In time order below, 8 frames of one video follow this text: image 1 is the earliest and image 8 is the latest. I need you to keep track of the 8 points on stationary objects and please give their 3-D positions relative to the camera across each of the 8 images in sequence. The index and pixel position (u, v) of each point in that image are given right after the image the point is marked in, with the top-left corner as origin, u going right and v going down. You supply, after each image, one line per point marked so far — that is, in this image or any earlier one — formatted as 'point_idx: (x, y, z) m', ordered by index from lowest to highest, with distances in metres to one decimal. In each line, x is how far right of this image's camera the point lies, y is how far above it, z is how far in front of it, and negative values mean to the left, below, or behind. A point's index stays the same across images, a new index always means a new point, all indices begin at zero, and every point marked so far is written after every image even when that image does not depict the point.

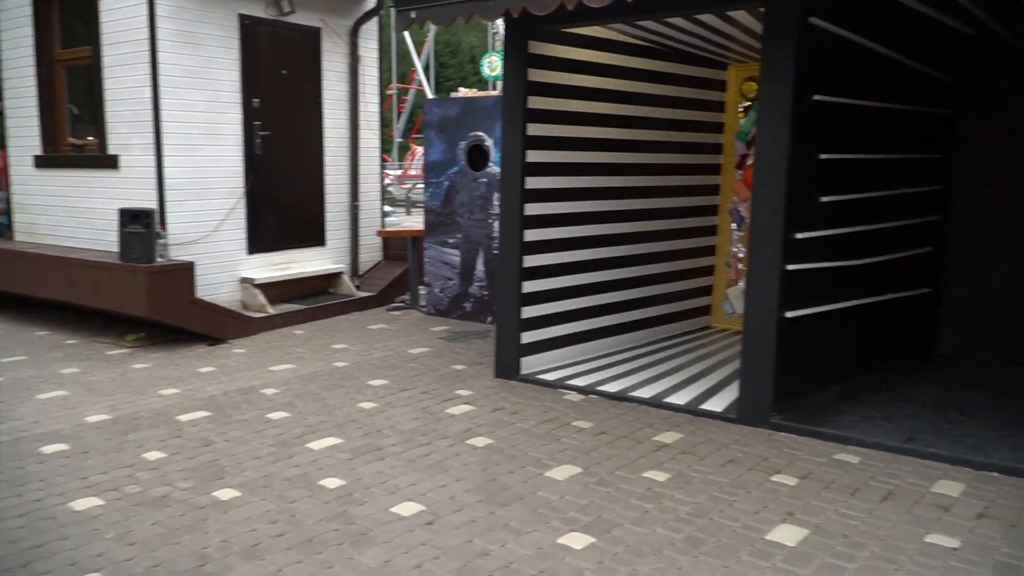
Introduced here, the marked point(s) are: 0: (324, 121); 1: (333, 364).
0: (-2.0, +1.8, +8.8) m
1: (-1.4, -0.6, +6.6) m
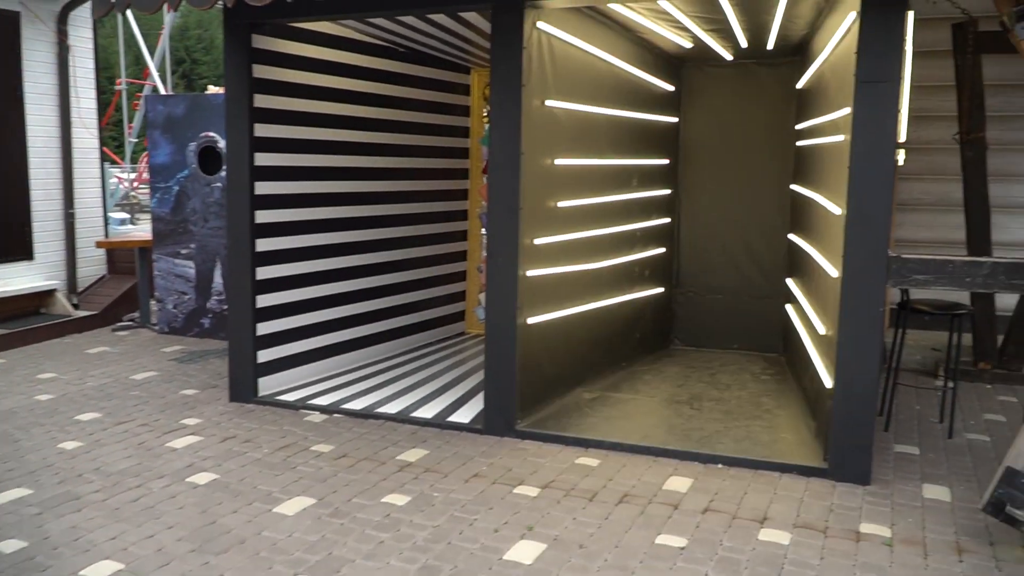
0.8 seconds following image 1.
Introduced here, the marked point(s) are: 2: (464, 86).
0: (-4.5, +1.6, +7.7) m
1: (-3.2, -0.7, +5.7) m
2: (-0.4, +1.7, +7.0) m
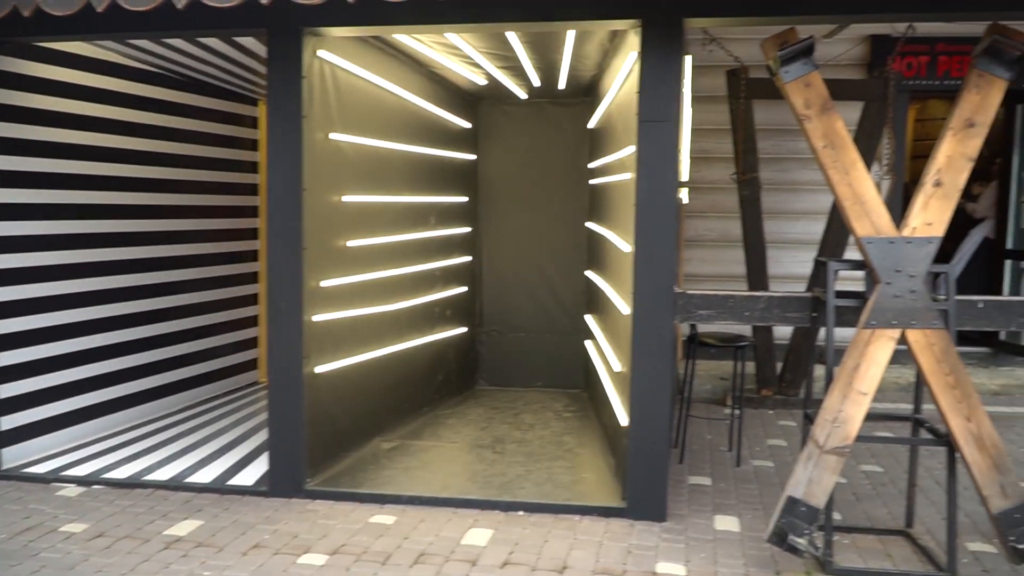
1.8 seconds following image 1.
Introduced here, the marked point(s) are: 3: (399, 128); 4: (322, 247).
0: (-6.2, +1.1, +6.3) m
1: (-4.5, -1.1, +4.6) m
2: (-2.1, +1.3, +6.6) m
3: (-0.7, +1.0, +5.3) m
4: (-1.0, +0.2, +4.4) m
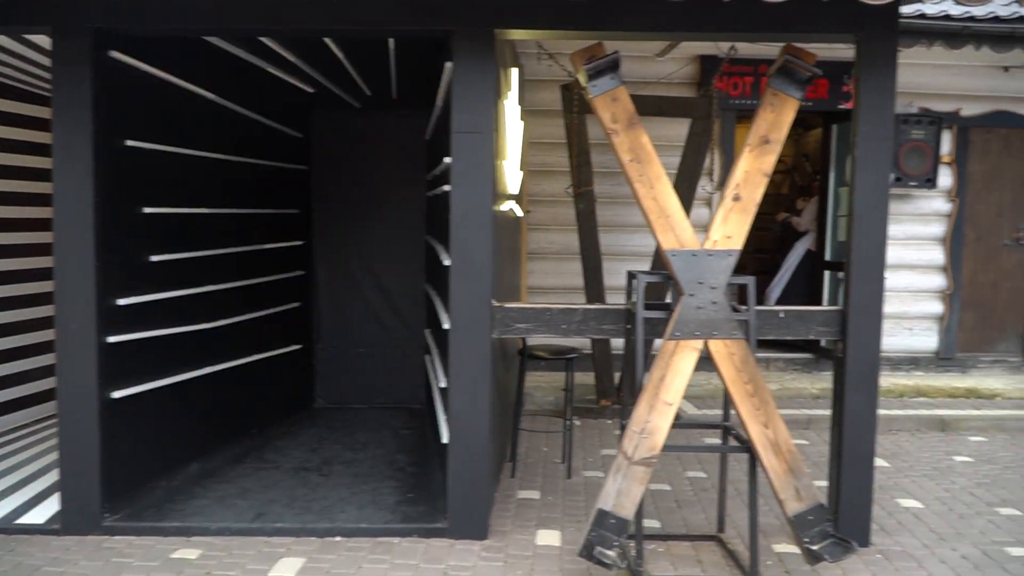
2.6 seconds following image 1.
0: (-7.3, +0.9, +5.2) m
1: (-5.3, -1.2, +3.7) m
2: (-3.3, +1.2, +6.1) m
3: (-1.8, +0.9, +5.0) m
4: (-1.9, +0.1, +4.1) m
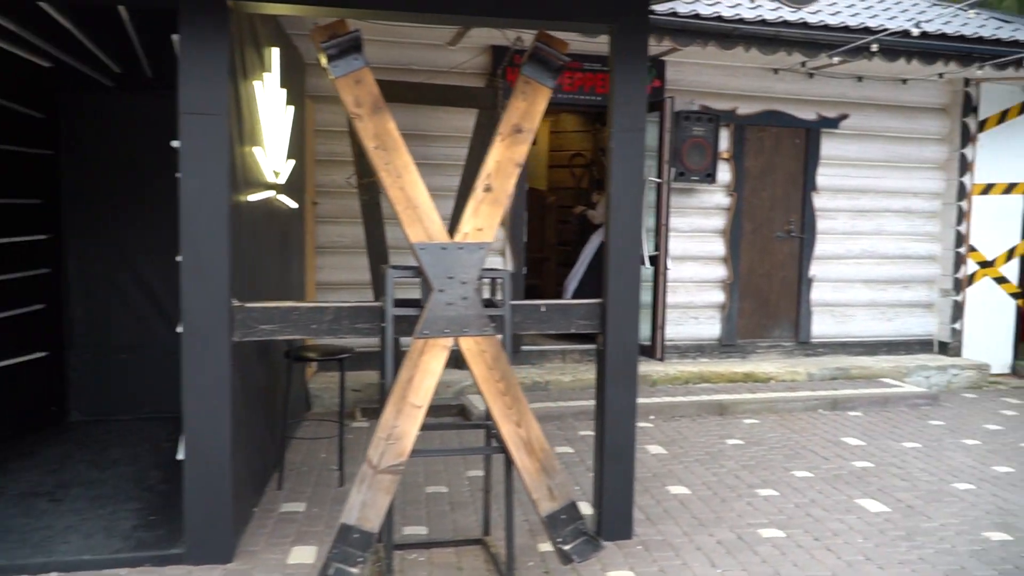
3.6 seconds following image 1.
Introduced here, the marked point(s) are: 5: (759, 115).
0: (-8.6, +0.8, +3.4) m
1: (-6.3, -1.3, +2.3) m
2: (-4.8, +1.2, +5.1) m
3: (-3.1, +0.9, +4.3) m
4: (-3.0, +0.1, +3.4) m
5: (+2.3, +1.6, +7.9) m
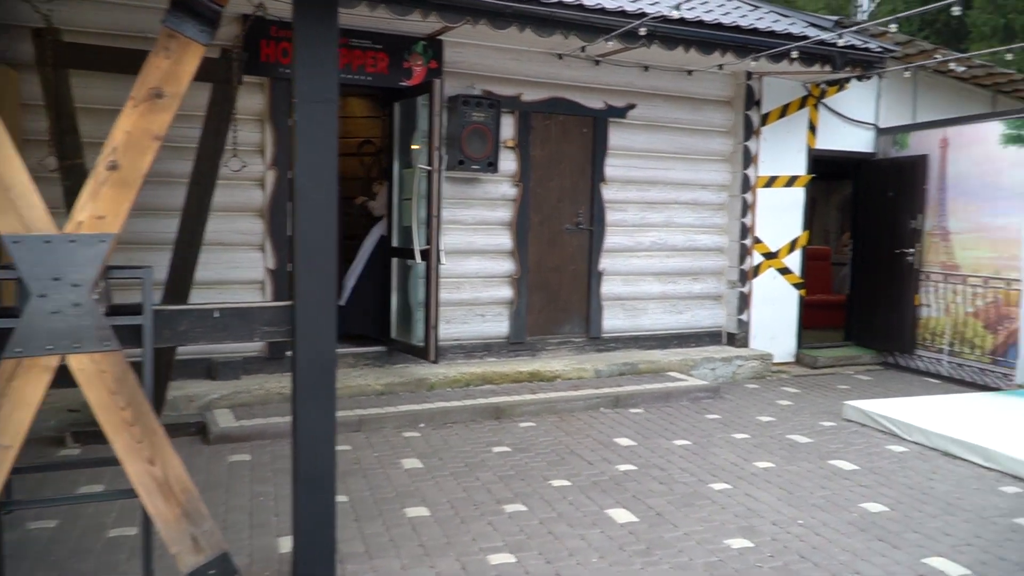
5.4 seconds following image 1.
0: (-9.6, +0.7, +1.3) m
1: (-7.2, -1.4, +0.6) m
2: (-6.2, +1.1, +3.5) m
3: (-4.4, +0.8, +3.1) m
4: (-4.1, +0.1, +2.2) m
5: (+0.3, +1.7, +7.6) m
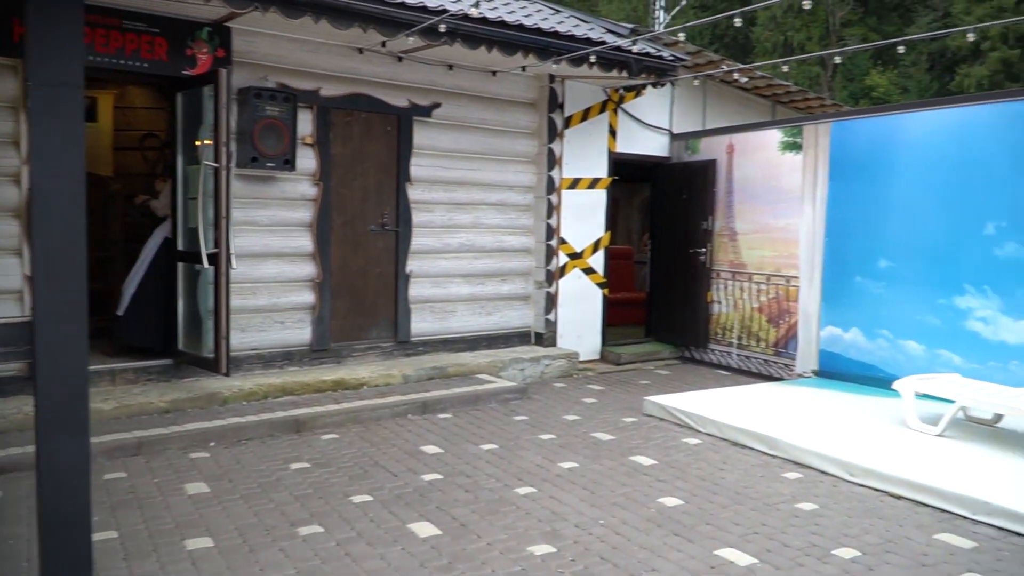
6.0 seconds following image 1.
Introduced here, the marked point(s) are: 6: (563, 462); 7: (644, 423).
0: (-9.8, +0.5, -1.0) m
1: (-7.2, -1.6, -1.2) m
2: (-7.0, +1.0, +1.9) m
3: (-5.0, +0.7, +1.9) m
4: (-4.6, 0.0, +1.0) m
5: (-1.4, +1.7, +7.3) m
6: (+0.3, -1.1, +5.4) m
7: (+1.0, -1.0, +6.4) m
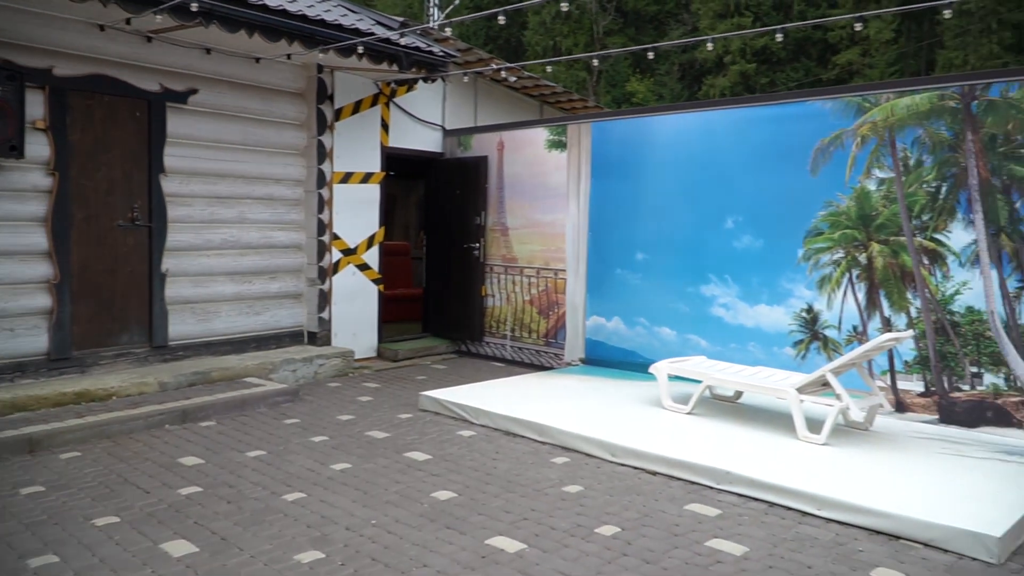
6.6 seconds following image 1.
0: (-9.3, +0.3, -3.6) m
1: (-6.7, -1.7, -3.0) m
2: (-7.3, +0.8, 0.0) m
3: (-5.4, +0.7, +0.4) m
4: (-4.8, -0.1, -0.3) m
5: (-3.4, +1.6, +6.6) m
6: (-1.1, -1.1, +5.2) m
7: (-0.7, -1.0, +6.4) m
